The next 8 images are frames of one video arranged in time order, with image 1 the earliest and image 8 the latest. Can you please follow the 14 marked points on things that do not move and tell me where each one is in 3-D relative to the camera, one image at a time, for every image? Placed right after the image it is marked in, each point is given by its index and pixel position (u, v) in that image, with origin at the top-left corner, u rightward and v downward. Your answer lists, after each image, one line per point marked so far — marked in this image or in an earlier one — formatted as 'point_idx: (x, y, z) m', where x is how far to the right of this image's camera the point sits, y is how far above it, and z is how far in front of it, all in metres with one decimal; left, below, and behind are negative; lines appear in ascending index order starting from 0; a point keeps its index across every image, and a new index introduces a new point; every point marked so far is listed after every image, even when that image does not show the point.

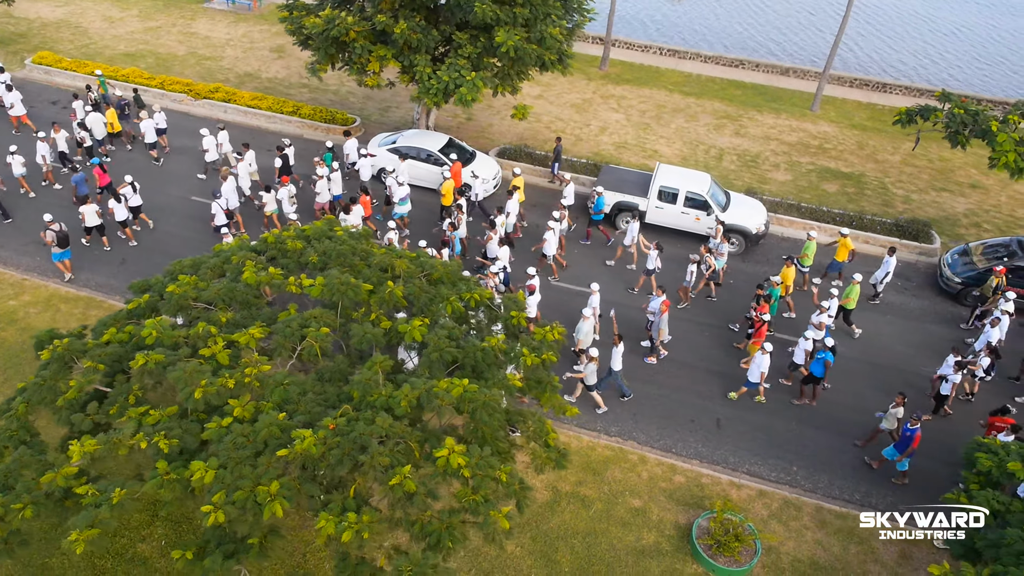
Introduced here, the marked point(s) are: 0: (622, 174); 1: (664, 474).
0: (+2.7, +2.8, +16.4) m
1: (+2.5, -3.1, +11.0) m
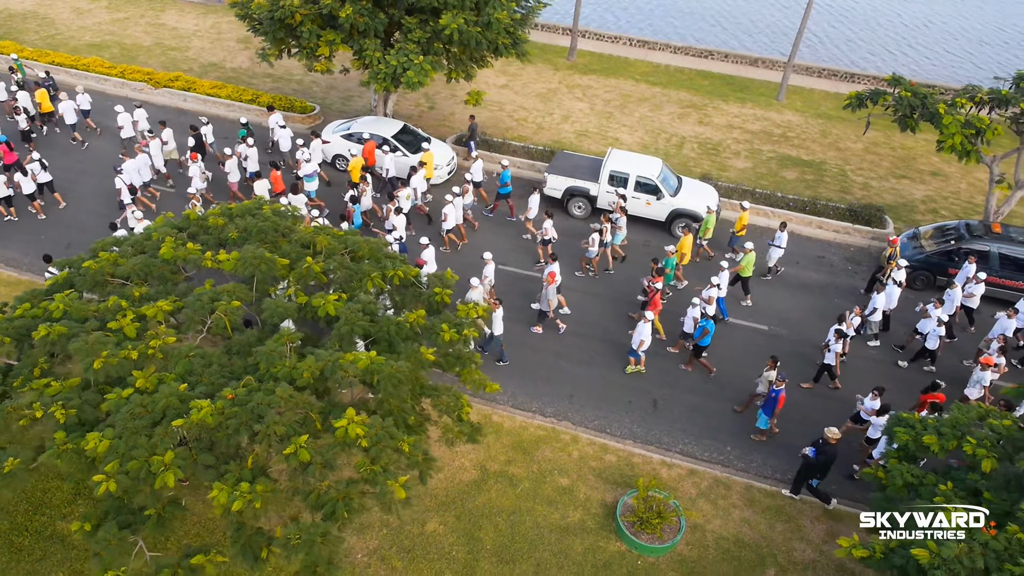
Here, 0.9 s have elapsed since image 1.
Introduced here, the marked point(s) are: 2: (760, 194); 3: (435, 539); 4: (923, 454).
0: (+1.5, +3.2, +16.4) m
1: (+1.4, -2.8, +11.0) m
2: (+6.3, +2.5, +17.0) m
3: (-1.1, -3.7, +9.8) m
4: (+5.4, -2.2, +8.7) m
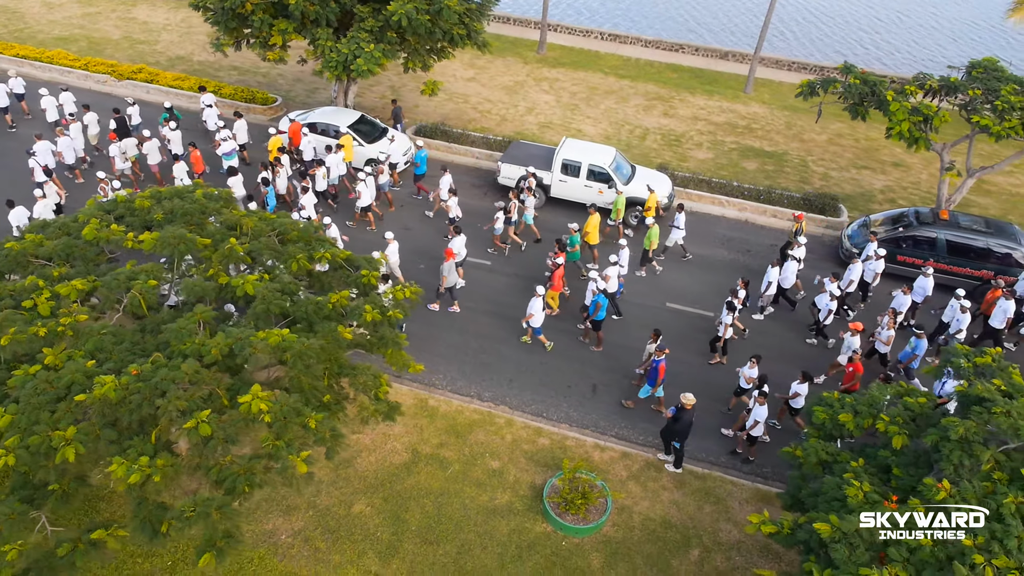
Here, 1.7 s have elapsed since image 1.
0: (+0.4, +3.4, +16.4) m
1: (+0.3, -2.5, +11.0) m
2: (+5.2, +2.7, +17.0) m
3: (-2.2, -3.4, +9.8) m
4: (+4.3, -1.9, +8.7) m
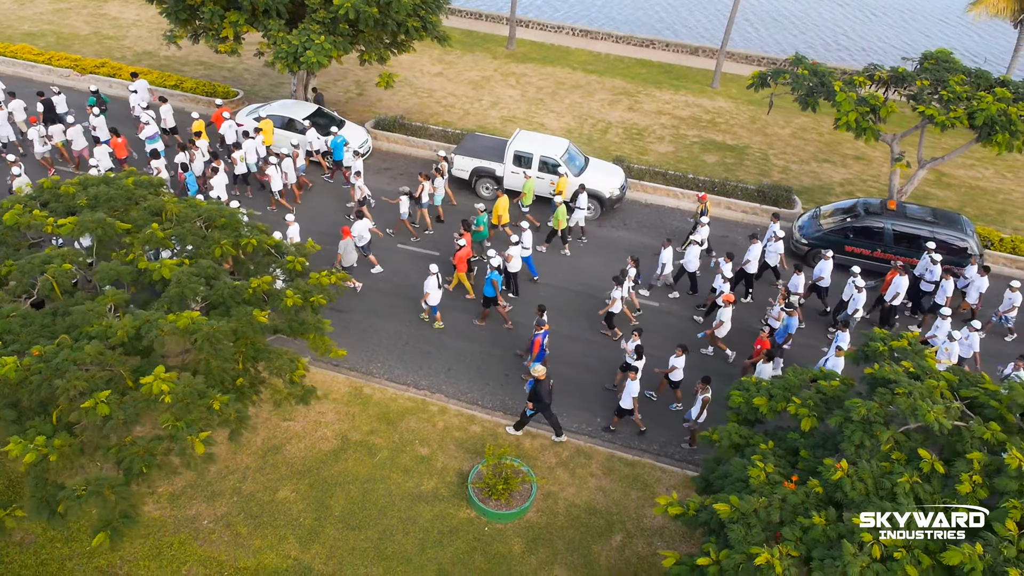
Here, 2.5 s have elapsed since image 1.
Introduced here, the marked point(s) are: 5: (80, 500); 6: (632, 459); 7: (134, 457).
0: (-0.7, +3.6, +16.4) m
1: (-0.8, -2.3, +11.0) m
2: (+4.1, +2.9, +17.0) m
3: (-3.4, -3.2, +9.8) m
4: (+3.2, -1.7, +8.7) m
5: (-4.6, -2.3, +7.1) m
6: (+1.9, -2.7, +10.6) m
7: (-4.2, -1.9, +7.3) m
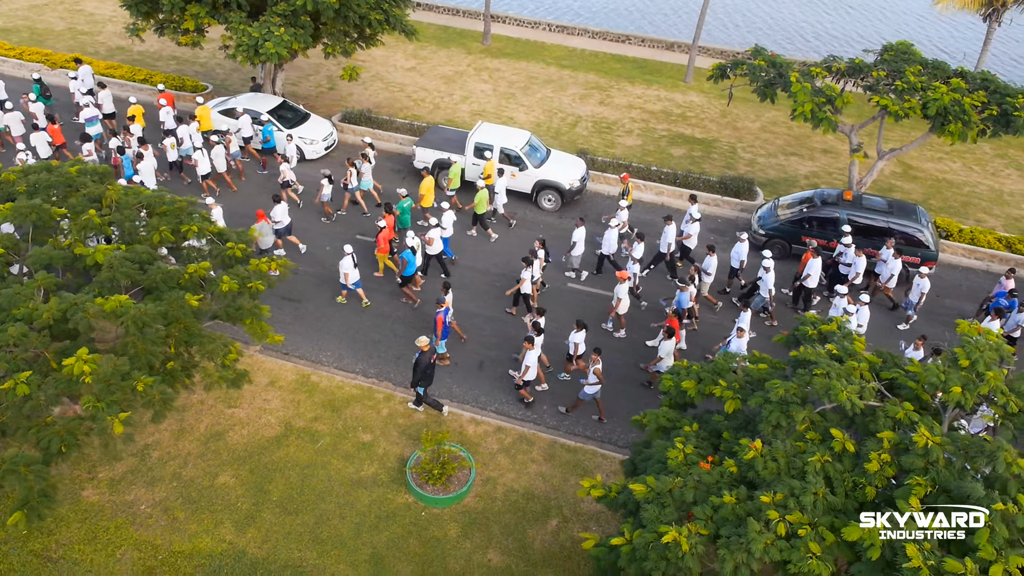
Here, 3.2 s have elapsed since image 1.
0: (-1.6, +3.8, +16.5) m
1: (-1.8, -2.1, +11.0) m
2: (+3.2, +3.1, +17.0) m
3: (-4.3, -3.0, +9.8) m
4: (+2.3, -1.5, +8.7) m
5: (-5.5, -2.1, +7.1) m
6: (+1.0, -2.5, +10.6) m
7: (-5.1, -1.6, +7.4) m
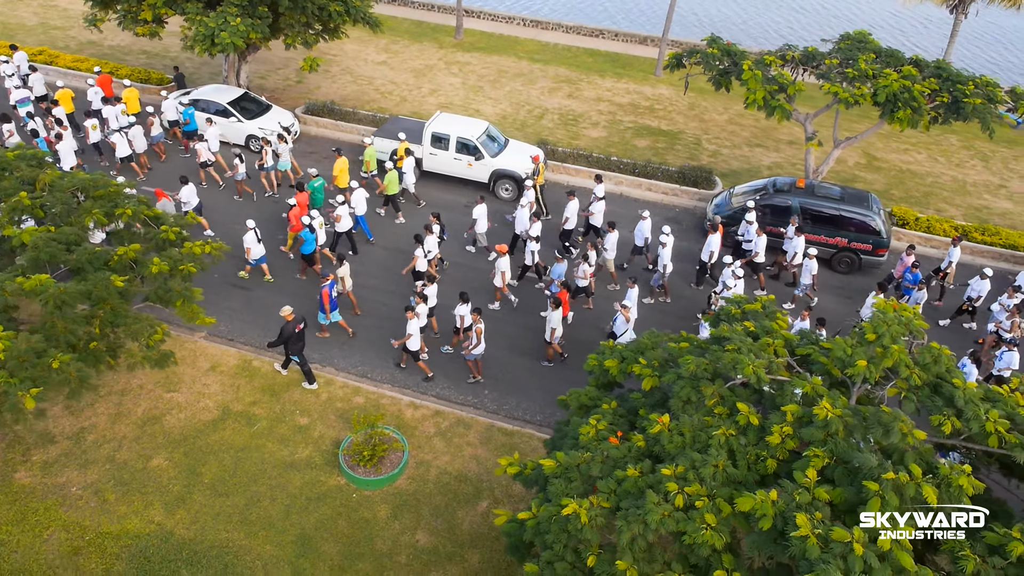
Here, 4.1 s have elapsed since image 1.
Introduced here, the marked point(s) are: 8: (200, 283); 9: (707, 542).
0: (-2.6, +4.1, +16.5) m
1: (-2.8, -1.8, +11.0) m
2: (+2.2, +3.4, +17.1) m
3: (-5.3, -2.8, +9.8) m
4: (+1.3, -1.2, +8.7) m
5: (-6.6, -1.8, +7.2) m
6: (0.0, -2.3, +10.6) m
7: (-6.1, -1.4, +7.4) m
8: (-6.2, +0.1, +13.0) m
9: (+1.8, -2.4, +6.2) m
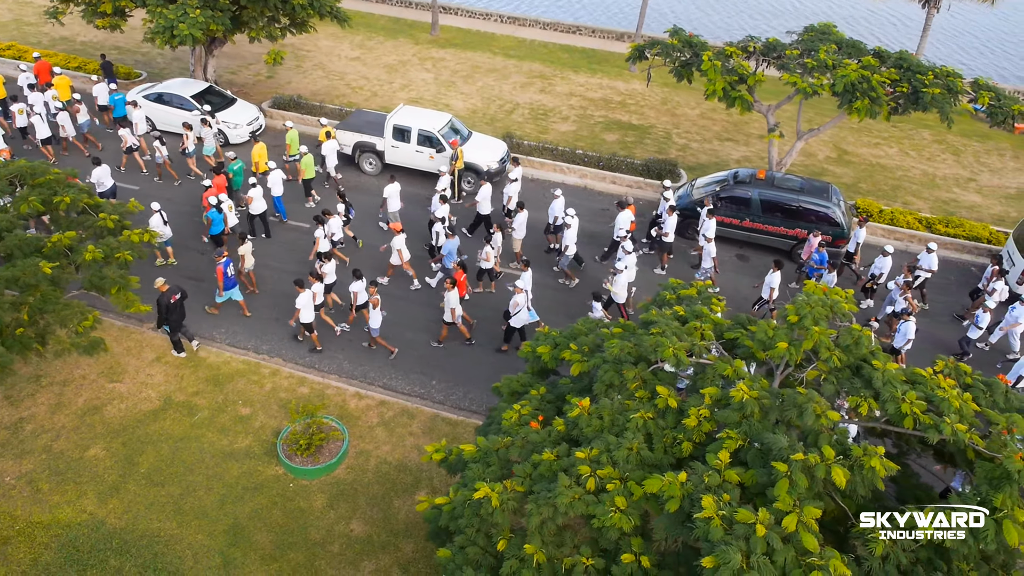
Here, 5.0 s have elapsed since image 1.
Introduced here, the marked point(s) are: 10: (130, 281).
0: (-3.5, +4.2, +16.4) m
1: (-3.7, -1.6, +10.9) m
2: (+1.3, +3.5, +17.0) m
3: (-6.2, -2.6, +9.7) m
4: (+0.4, -1.0, +8.6) m
5: (-7.5, -1.6, +7.1) m
6: (-0.9, -2.1, +10.5) m
7: (-7.0, -1.2, +7.3) m
8: (-7.1, +0.2, +13.0) m
9: (+0.9, -2.2, +6.0) m
10: (-5.6, +0.1, +9.6) m
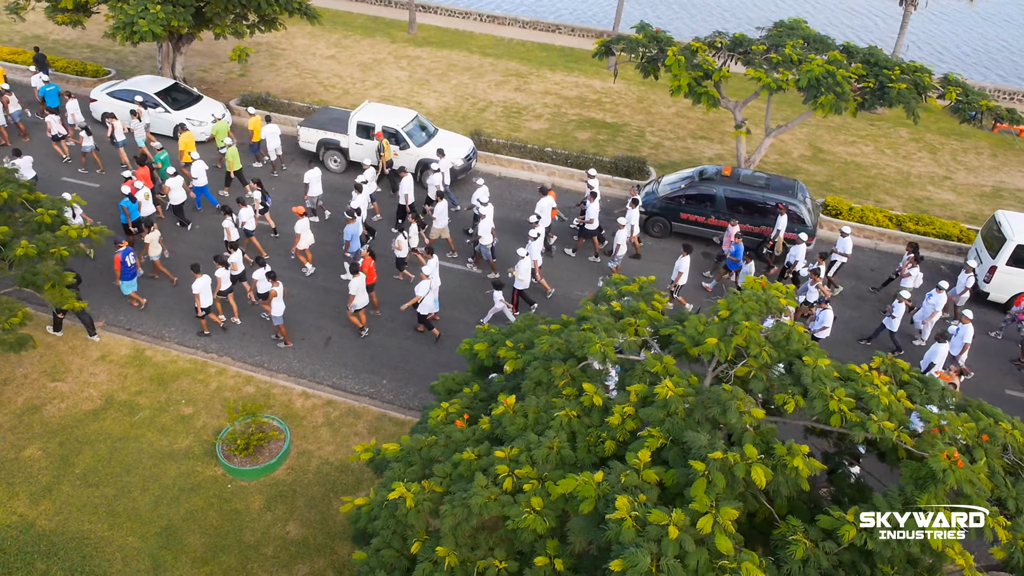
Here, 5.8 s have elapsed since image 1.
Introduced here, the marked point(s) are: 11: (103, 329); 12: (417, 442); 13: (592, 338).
0: (-4.3, +4.3, +16.2) m
1: (-4.5, -1.6, +10.7) m
2: (+0.5, +3.5, +16.8) m
3: (-7.0, -2.5, +9.5) m
4: (-0.4, -1.0, +8.4) m
5: (-8.3, -1.6, +6.8) m
6: (-1.7, -2.0, +10.3) m
7: (-7.8, -1.1, +7.1) m
8: (-7.9, +0.3, +12.8) m
9: (+0.1, -2.1, +5.8) m
10: (-6.4, +0.2, +9.4) m
11: (-7.2, -0.7, +11.6) m
12: (-1.0, -1.6, +7.0) m
13: (+0.9, -0.5, +7.0) m
